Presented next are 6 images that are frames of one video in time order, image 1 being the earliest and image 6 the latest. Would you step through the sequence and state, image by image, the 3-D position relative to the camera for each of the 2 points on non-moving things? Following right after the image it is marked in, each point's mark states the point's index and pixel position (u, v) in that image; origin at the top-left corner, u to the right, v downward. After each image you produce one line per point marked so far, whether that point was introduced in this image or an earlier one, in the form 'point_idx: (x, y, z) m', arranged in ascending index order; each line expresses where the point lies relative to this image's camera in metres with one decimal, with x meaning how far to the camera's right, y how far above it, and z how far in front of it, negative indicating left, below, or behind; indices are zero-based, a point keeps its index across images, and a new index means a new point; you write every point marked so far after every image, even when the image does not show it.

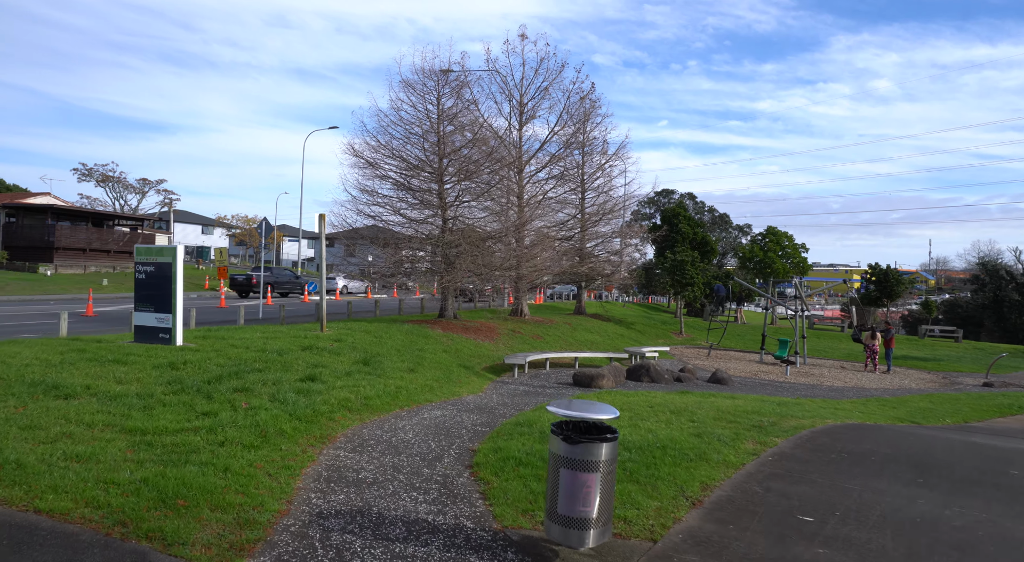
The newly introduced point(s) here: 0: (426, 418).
0: (-1.1, -1.7, +8.3) m
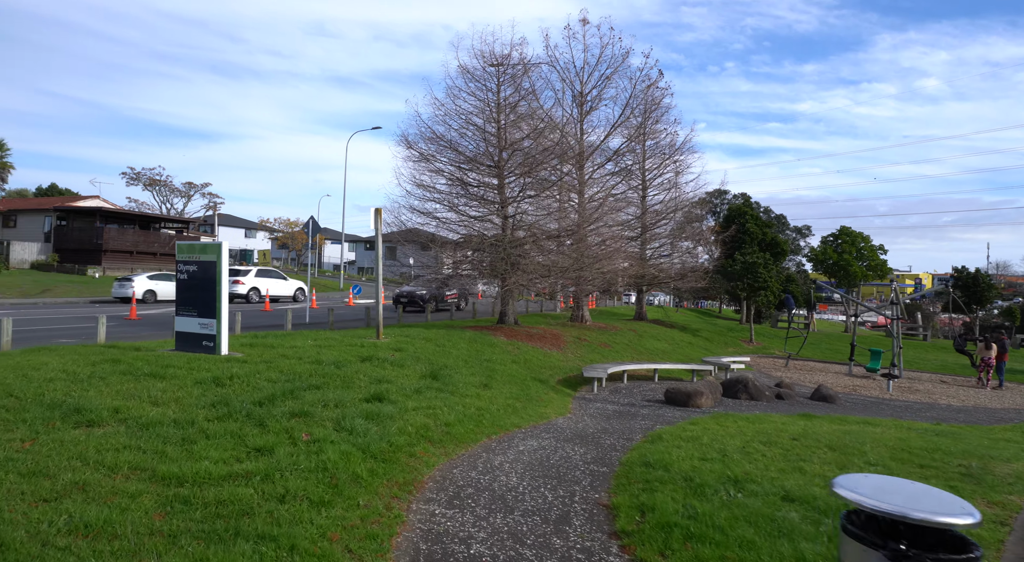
0: (+0.1, -1.7, +6.7) m
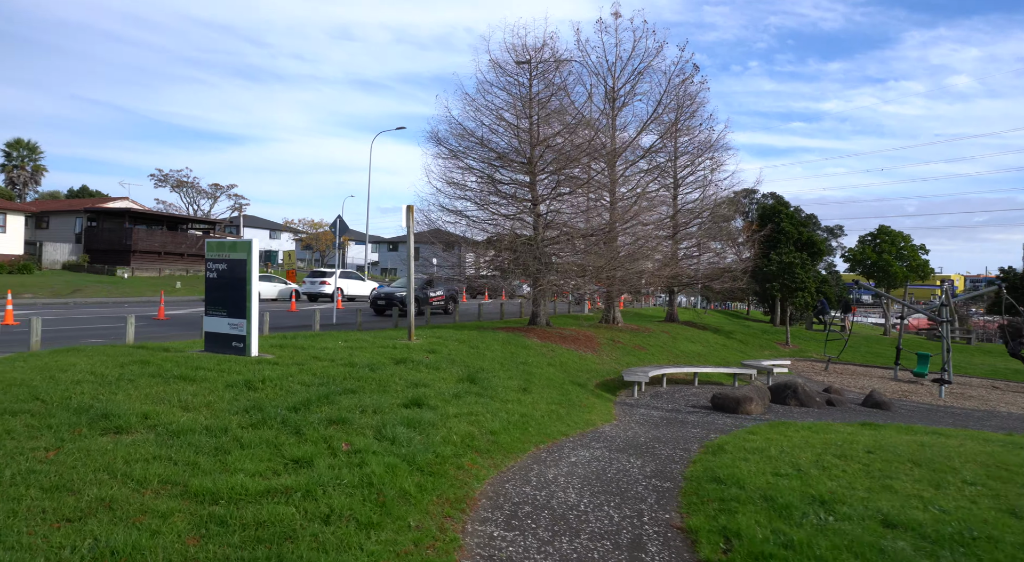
0: (+0.6, -1.7, +6.2) m
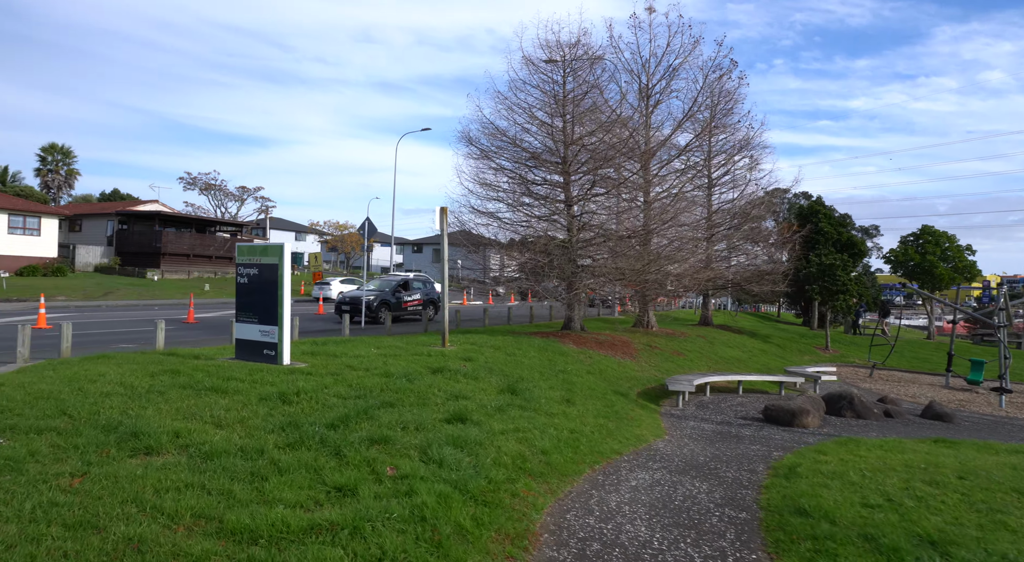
0: (+1.1, -1.8, +5.7) m
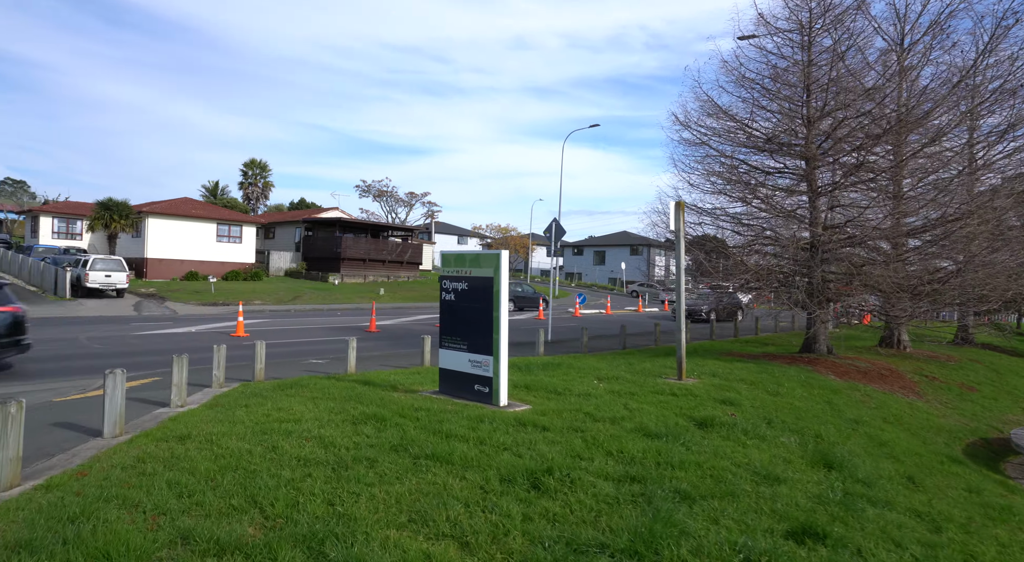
0: (+3.3, -2.0, +2.7) m
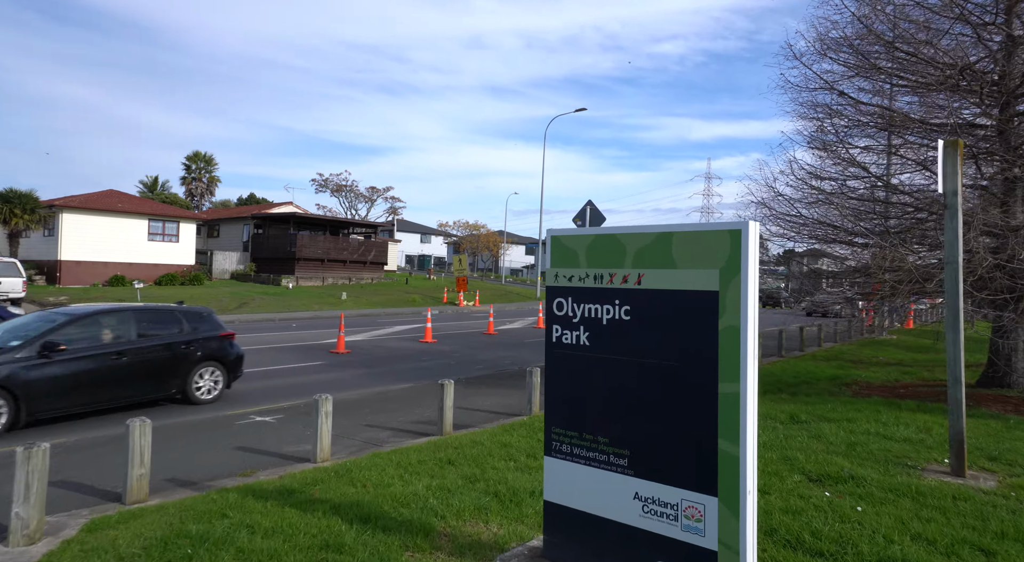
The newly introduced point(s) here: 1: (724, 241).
0: (+4.9, -2.1, -2.2) m
1: (+1.0, +0.2, +3.1) m
